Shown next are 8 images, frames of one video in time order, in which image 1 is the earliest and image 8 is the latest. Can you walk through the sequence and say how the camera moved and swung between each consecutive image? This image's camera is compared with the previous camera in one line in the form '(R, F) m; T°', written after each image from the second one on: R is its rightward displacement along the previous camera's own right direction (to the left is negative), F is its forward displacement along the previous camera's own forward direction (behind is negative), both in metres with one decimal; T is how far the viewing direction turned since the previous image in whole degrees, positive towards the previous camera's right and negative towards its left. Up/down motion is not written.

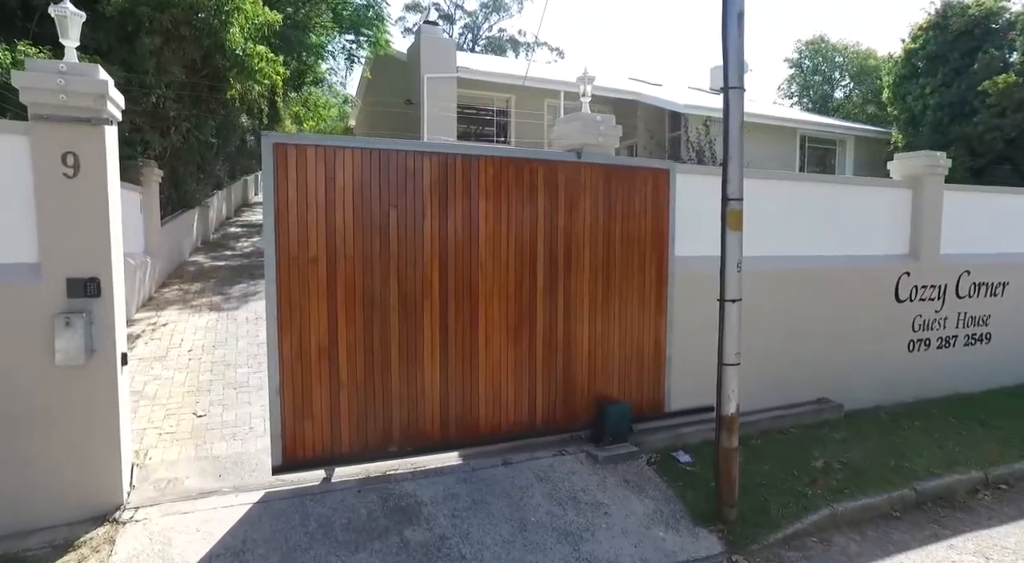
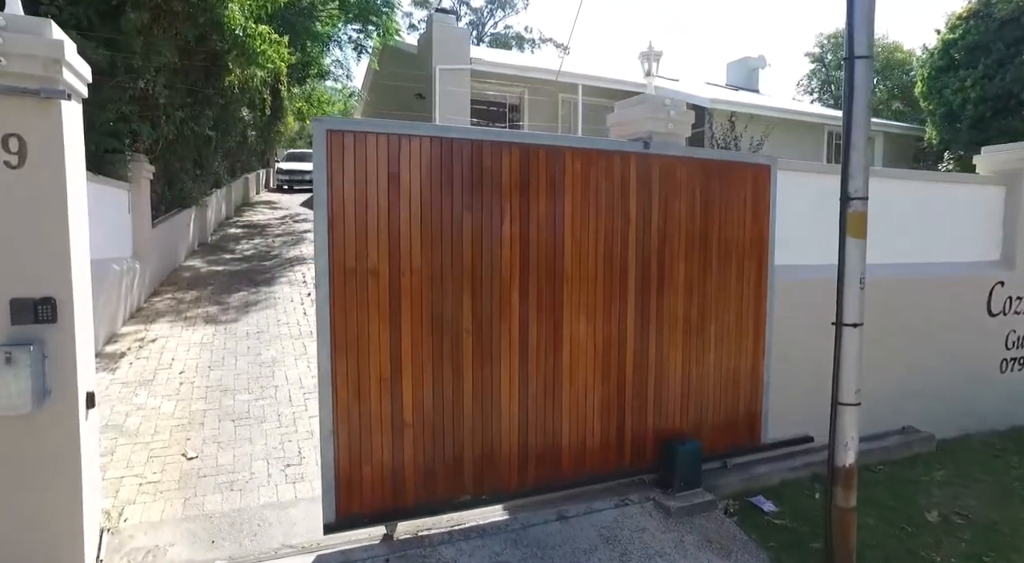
(-0.4, +0.9) m; 0°
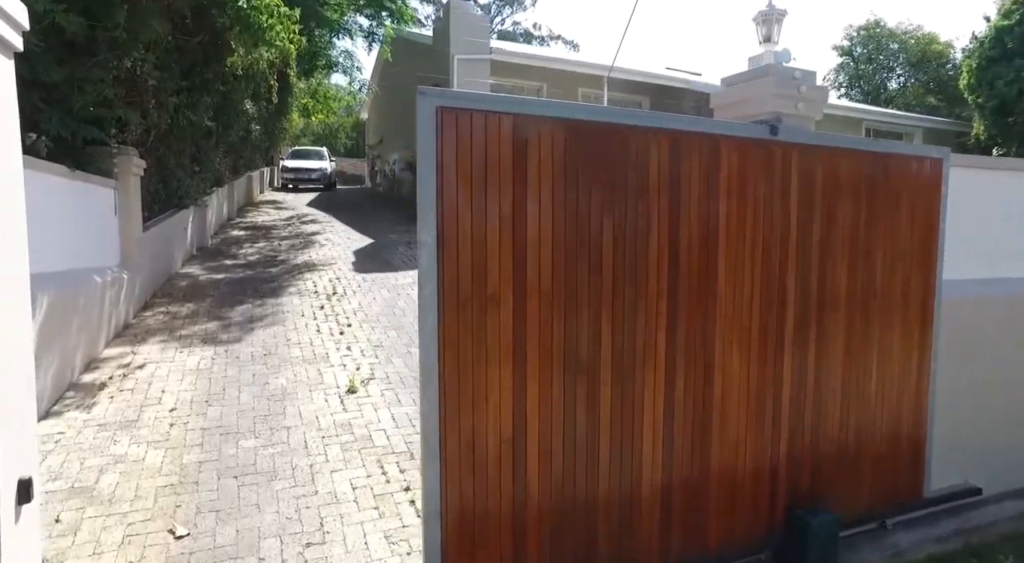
(-0.5, +1.1) m; 0°
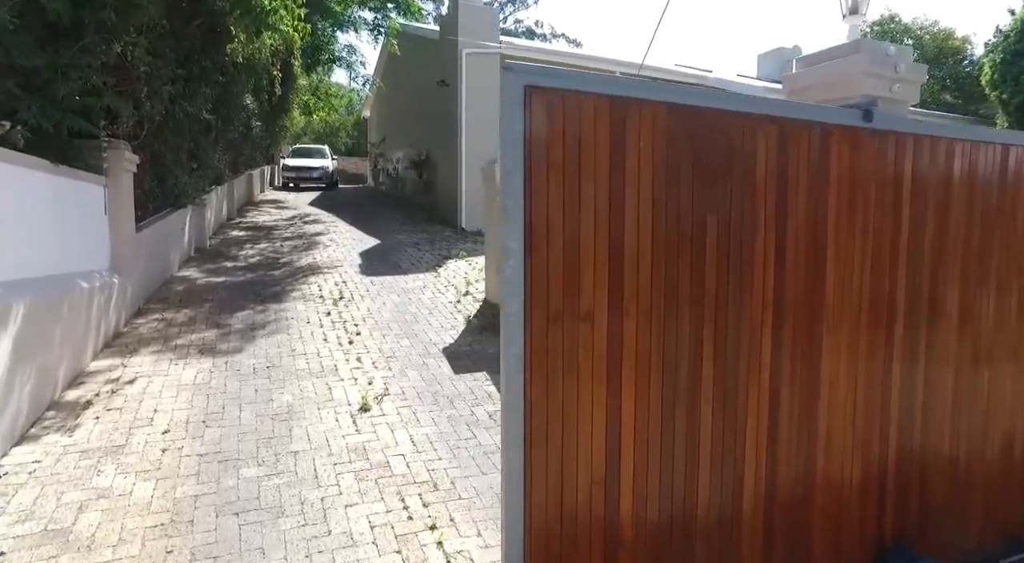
(-0.2, +0.5) m; 0°
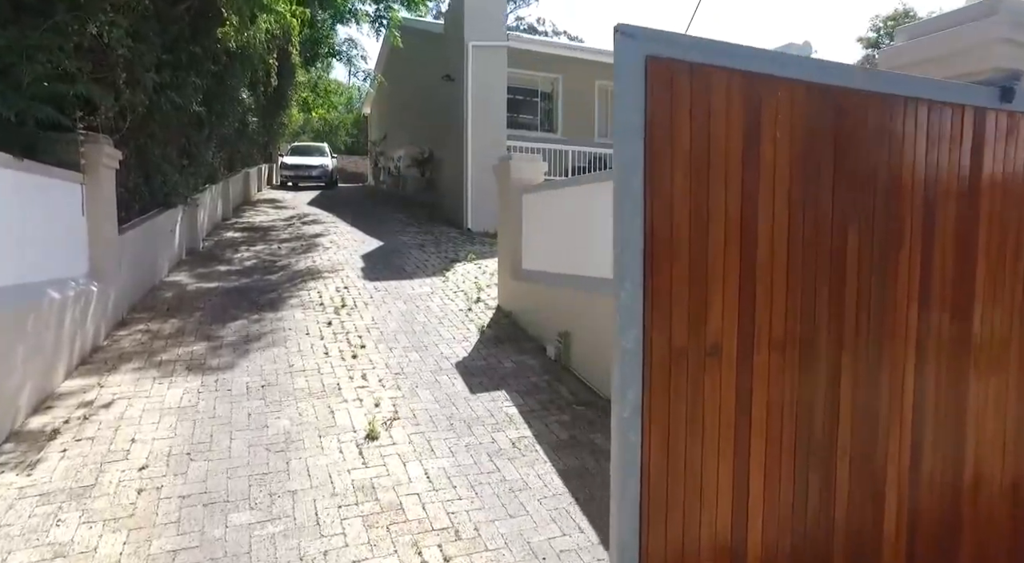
(-0.2, +0.6) m; 0°
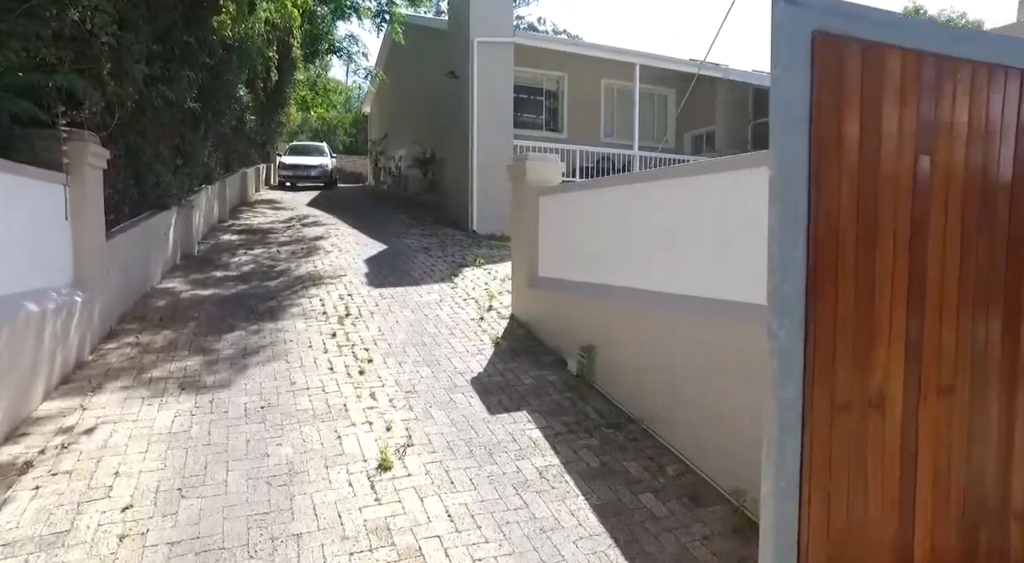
(-0.2, +0.4) m; 0°
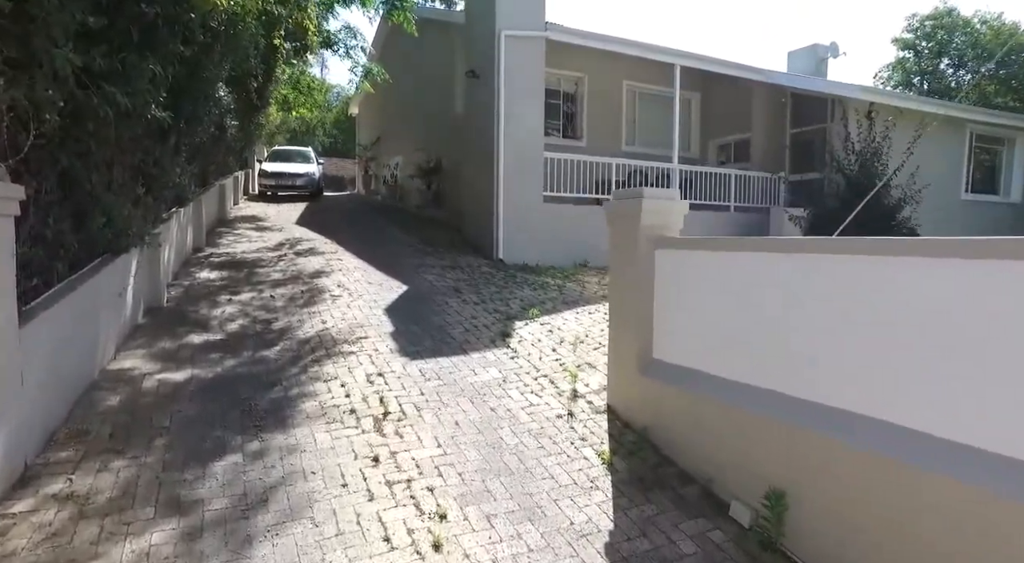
(-1.0, +2.0) m; +3°
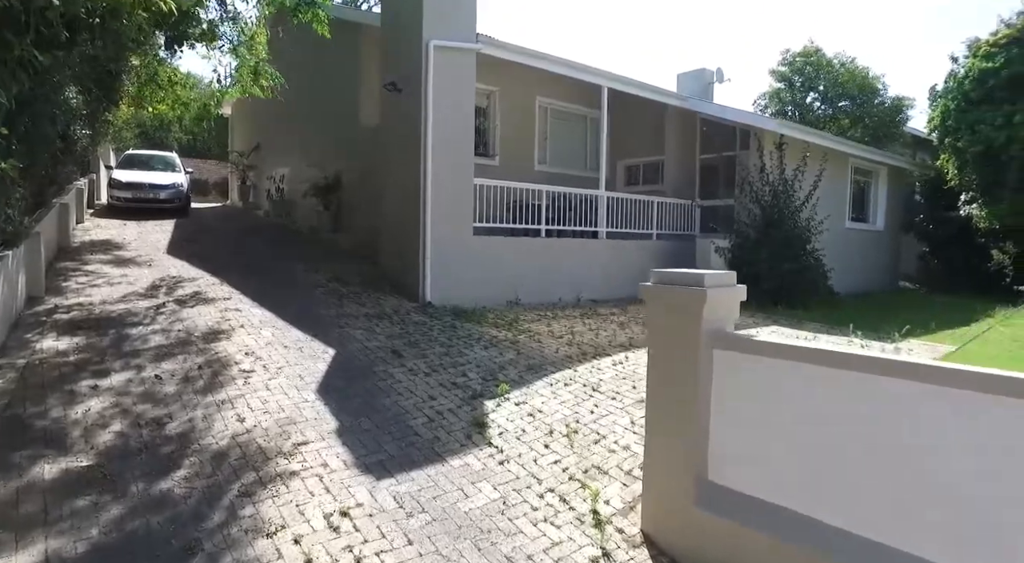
(-0.9, +1.3) m; +12°
